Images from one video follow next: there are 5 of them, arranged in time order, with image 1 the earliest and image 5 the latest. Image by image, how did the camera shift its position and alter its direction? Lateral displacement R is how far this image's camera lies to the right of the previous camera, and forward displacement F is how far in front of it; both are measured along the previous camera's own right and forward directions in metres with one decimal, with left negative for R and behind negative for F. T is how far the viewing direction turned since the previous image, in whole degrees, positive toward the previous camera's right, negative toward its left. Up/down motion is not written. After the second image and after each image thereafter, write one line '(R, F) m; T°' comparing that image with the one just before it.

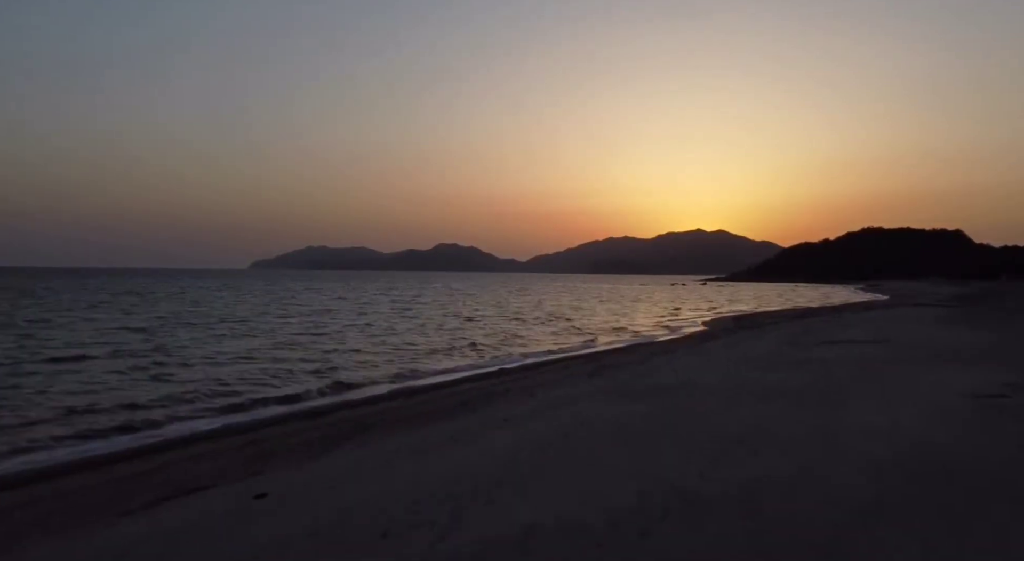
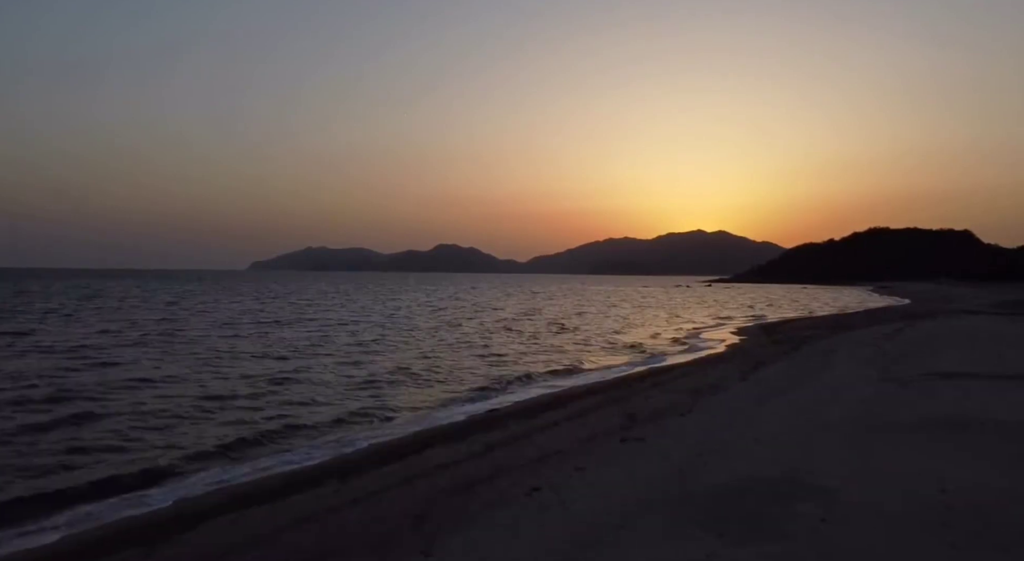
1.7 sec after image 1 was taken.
(0.0, +3.2) m; 0°
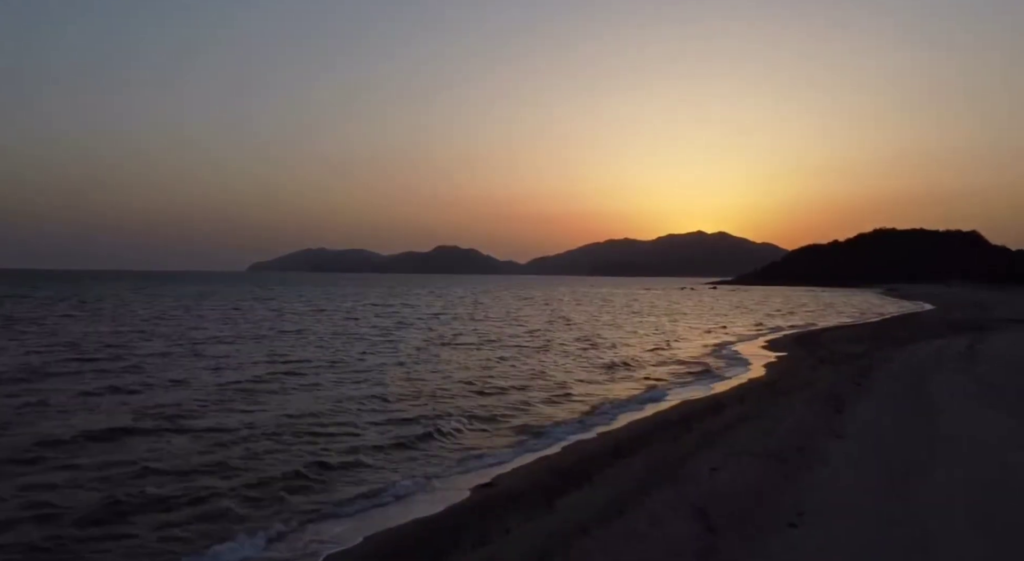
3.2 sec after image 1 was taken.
(-0.2, +2.6) m; 0°
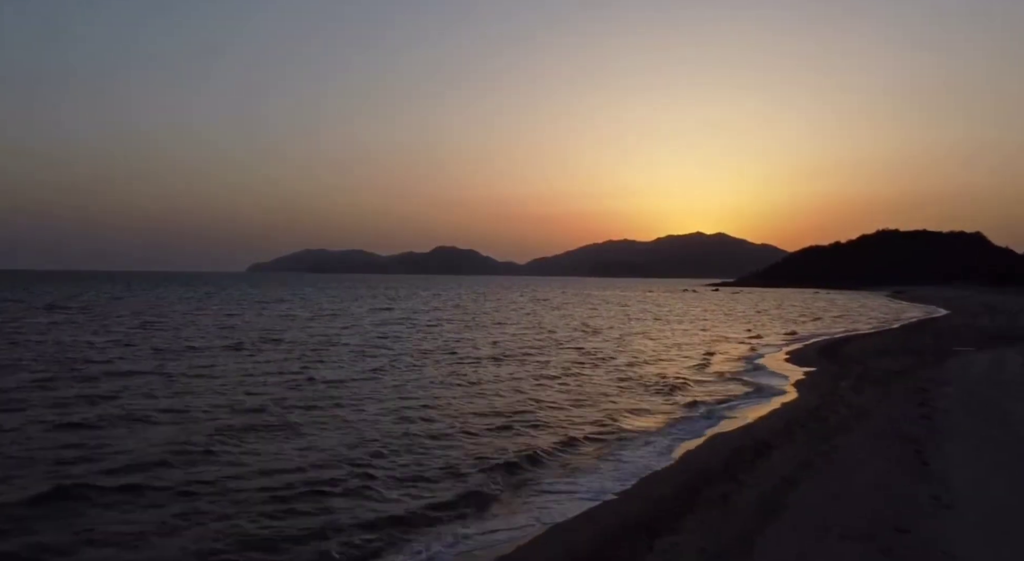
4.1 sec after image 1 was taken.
(-0.2, +1.6) m; 0°
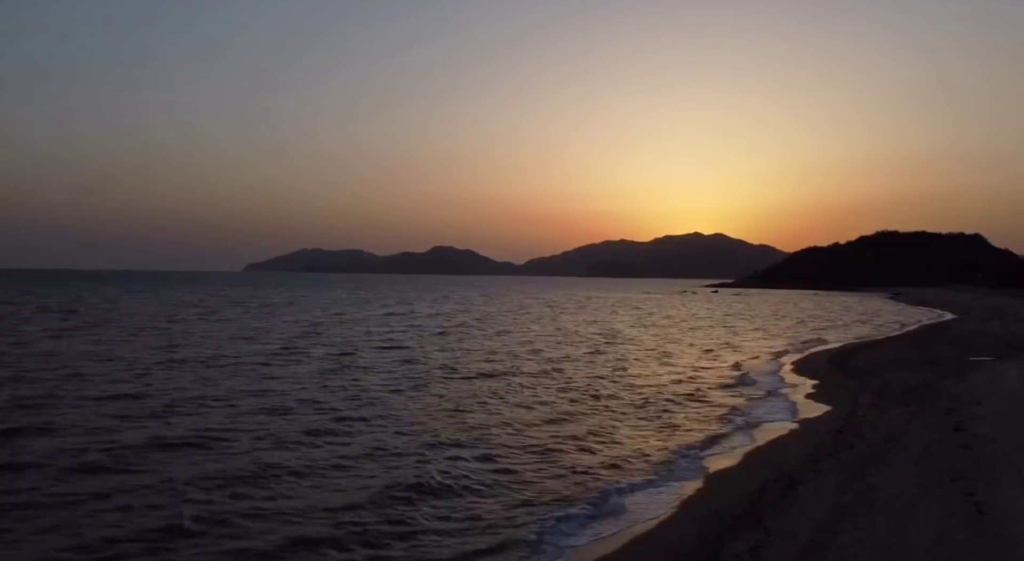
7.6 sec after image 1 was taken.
(0.0, +1.1) m; 0°
